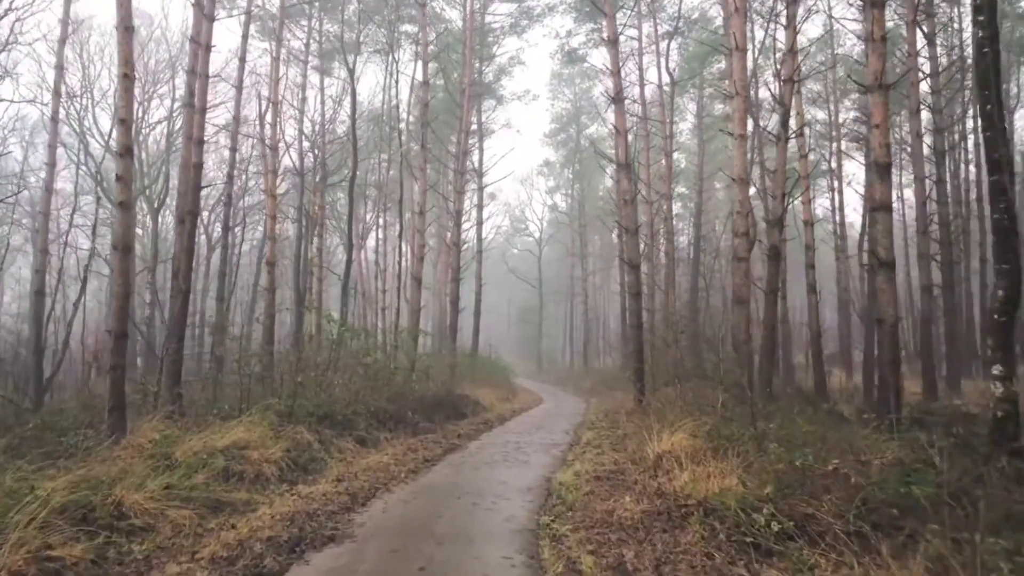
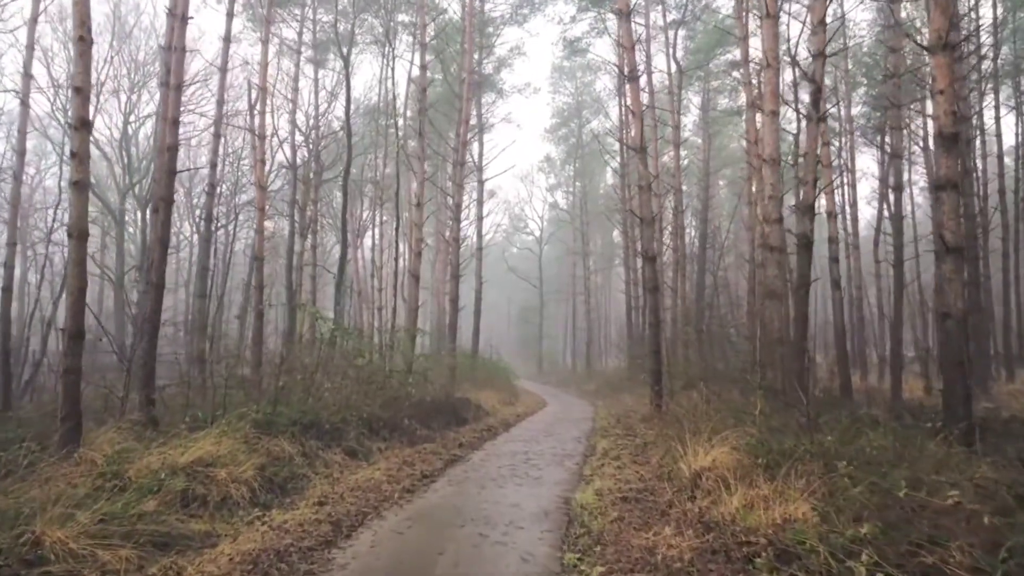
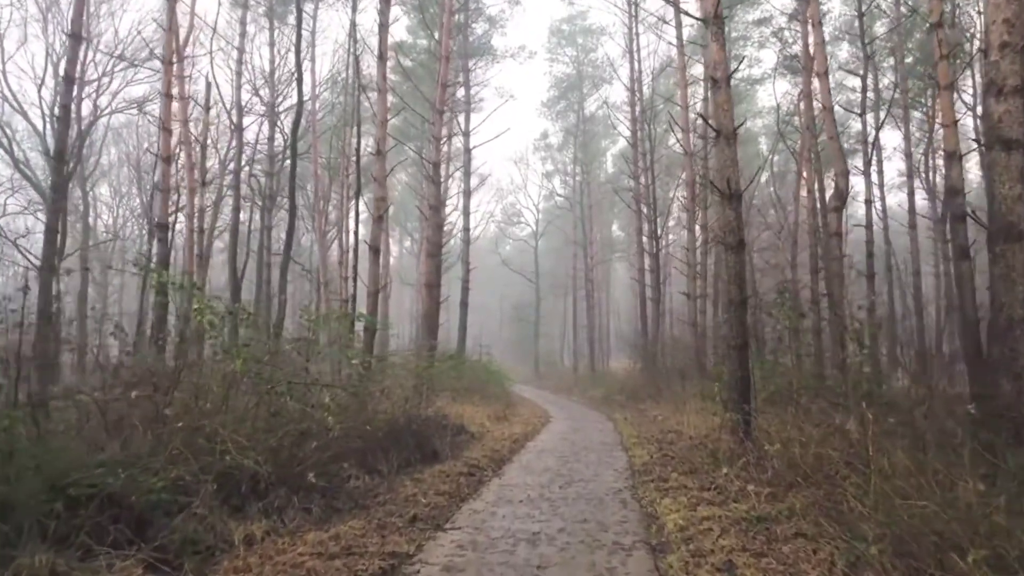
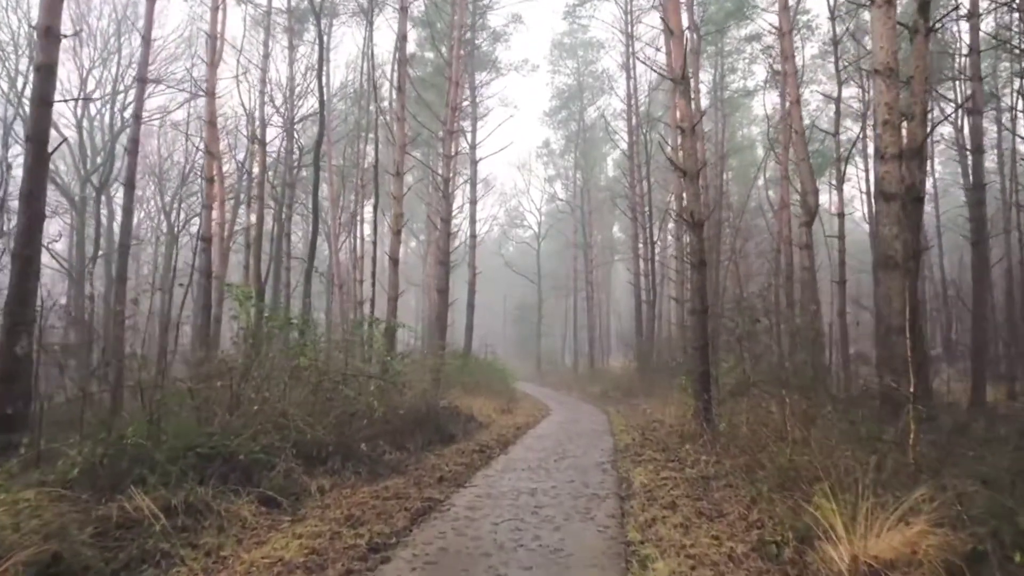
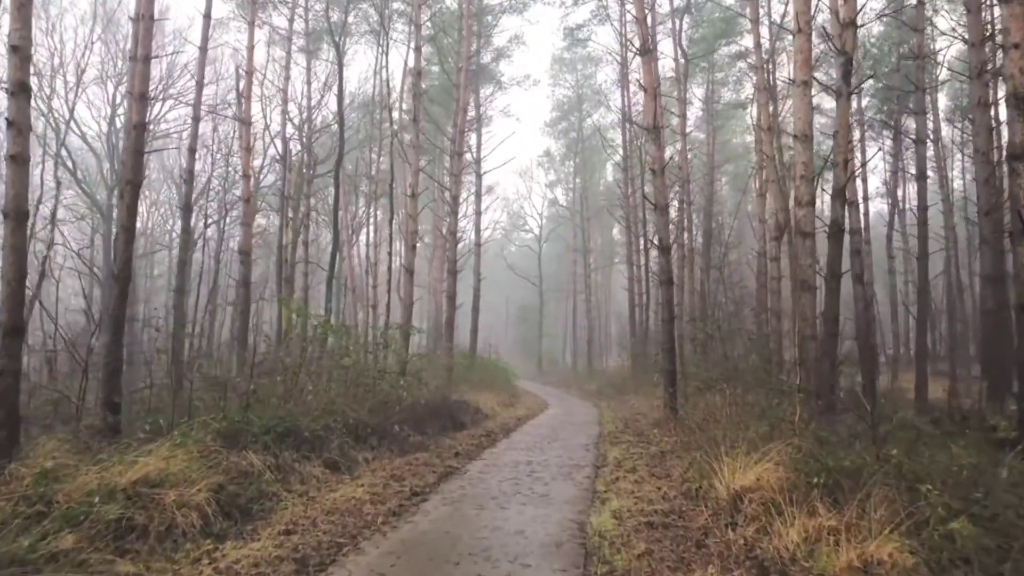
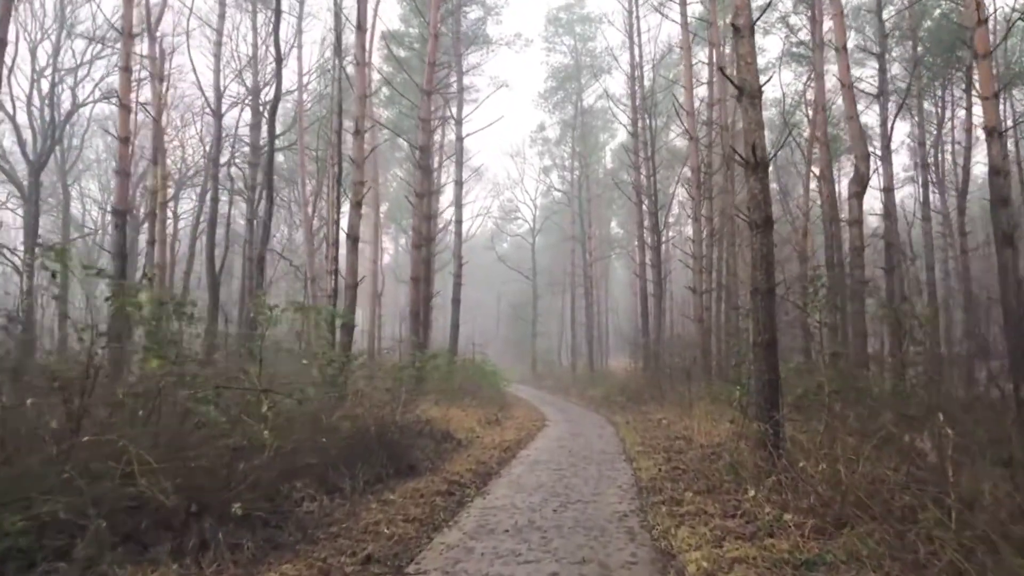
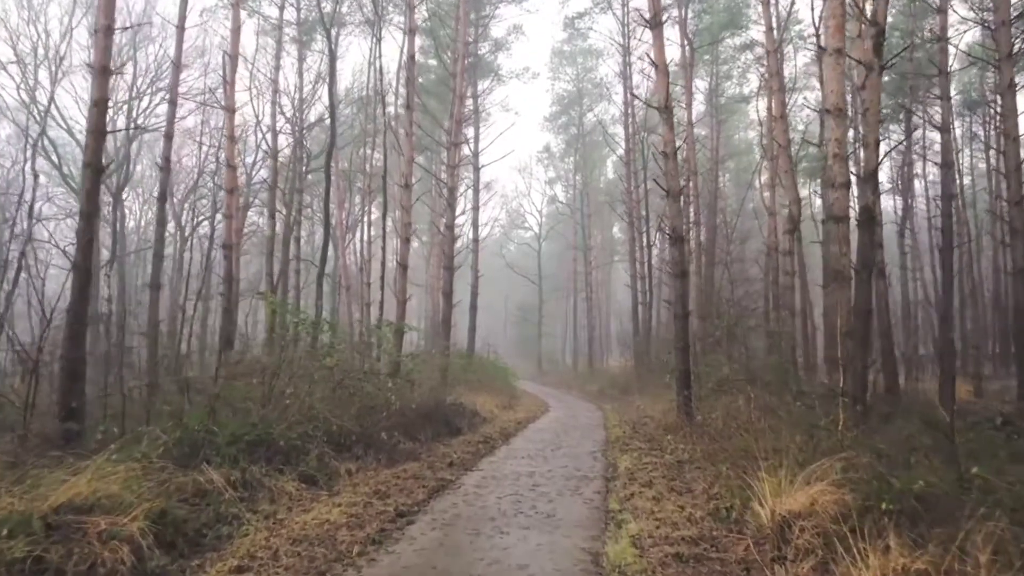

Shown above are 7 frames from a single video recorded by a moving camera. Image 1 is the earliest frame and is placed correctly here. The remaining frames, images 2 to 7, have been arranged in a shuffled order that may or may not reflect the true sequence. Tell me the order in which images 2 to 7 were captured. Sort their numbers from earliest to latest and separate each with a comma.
2, 5, 7, 4, 3, 6
